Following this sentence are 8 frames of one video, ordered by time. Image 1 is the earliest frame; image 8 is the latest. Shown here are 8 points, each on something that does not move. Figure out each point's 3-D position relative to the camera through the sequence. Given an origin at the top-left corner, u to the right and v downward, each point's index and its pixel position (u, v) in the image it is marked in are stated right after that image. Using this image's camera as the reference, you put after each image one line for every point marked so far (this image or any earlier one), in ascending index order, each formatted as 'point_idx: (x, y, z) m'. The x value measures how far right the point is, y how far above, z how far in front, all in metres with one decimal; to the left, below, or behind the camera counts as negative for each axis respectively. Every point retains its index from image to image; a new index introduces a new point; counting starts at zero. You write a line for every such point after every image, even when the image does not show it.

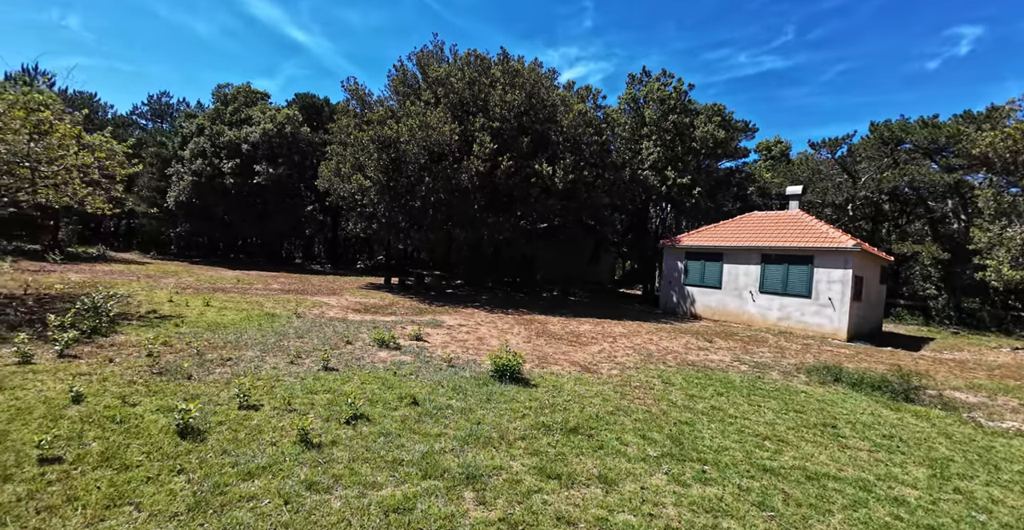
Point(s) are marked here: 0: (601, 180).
0: (+3.2, +3.0, +17.7) m
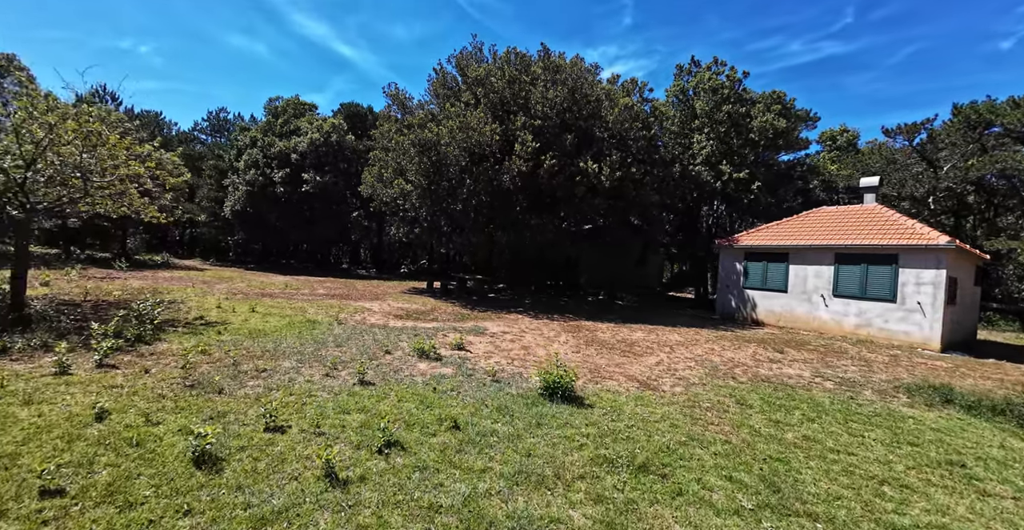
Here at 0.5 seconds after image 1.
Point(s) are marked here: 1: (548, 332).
0: (+4.8, +2.9, +16.6) m
1: (+0.8, -1.5, +10.6) m
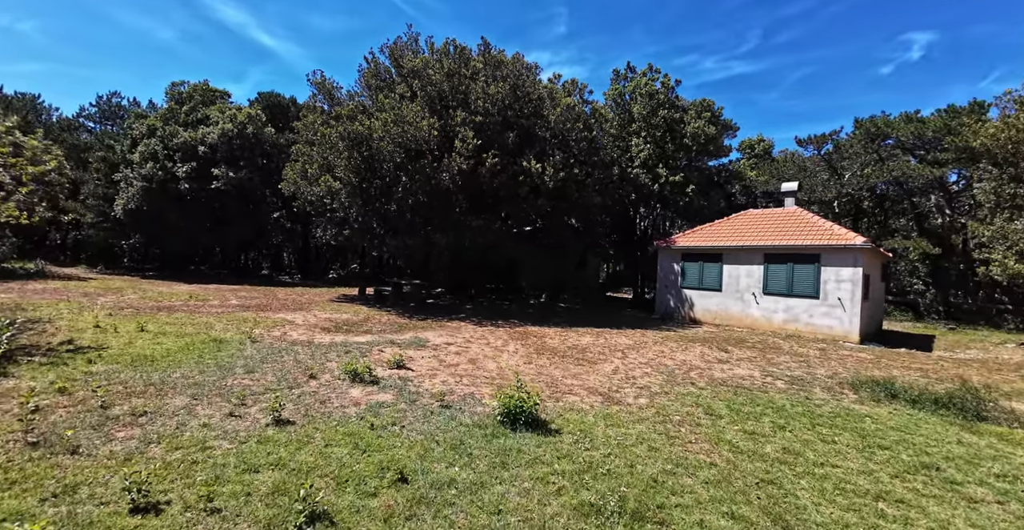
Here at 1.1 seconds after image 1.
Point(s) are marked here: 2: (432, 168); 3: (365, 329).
0: (+2.8, +2.9, +16.3) m
1: (-0.4, -1.6, +9.8) m
2: (-2.2, +2.7, +13.6) m
3: (-3.2, -1.4, +10.6) m
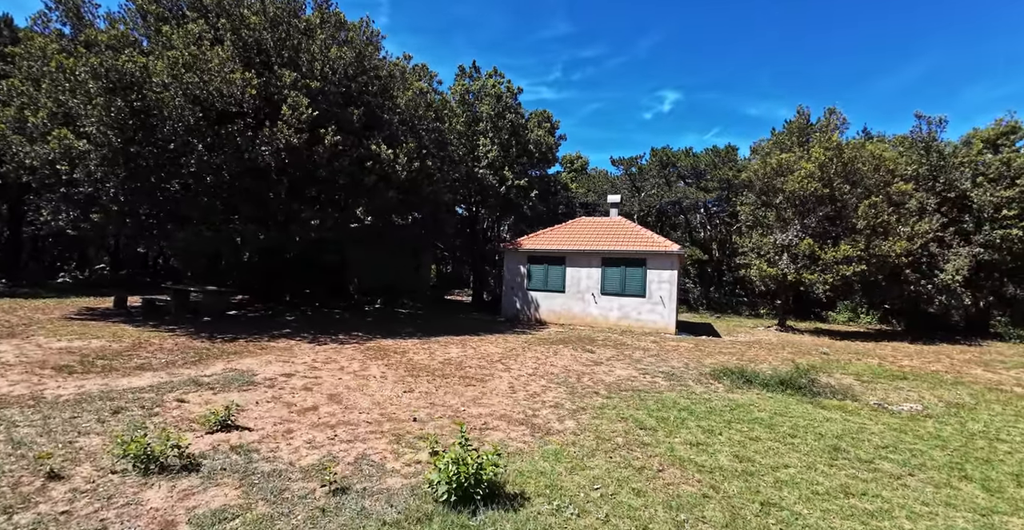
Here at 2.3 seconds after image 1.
0: (-2.2, +2.9, +14.8) m
1: (-2.5, -1.6, +7.5) m
2: (-5.7, +2.7, +10.4) m
3: (-5.5, -1.4, +7.1) m
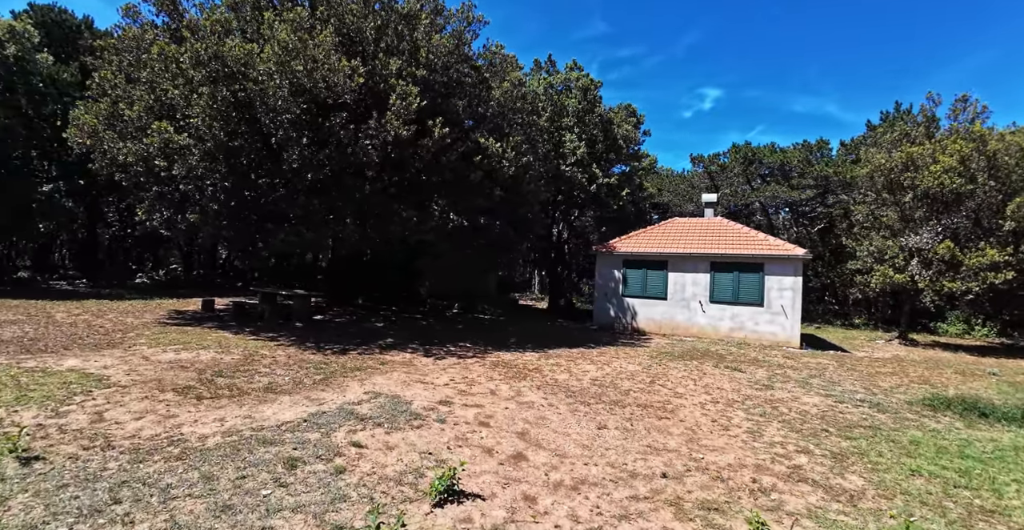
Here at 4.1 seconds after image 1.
0: (+0.8, +2.8, +13.5) m
1: (-0.1, -1.6, +6.2) m
2: (-3.1, +2.6, +9.4) m
3: (-3.1, -1.5, +6.1) m
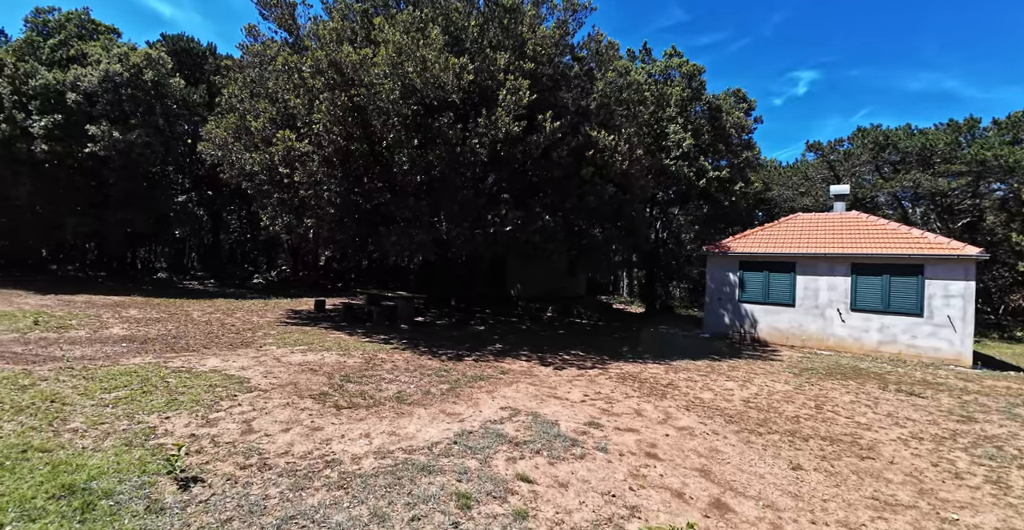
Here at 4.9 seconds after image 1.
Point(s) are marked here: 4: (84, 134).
0: (+3.6, +2.7, +12.5) m
1: (+1.5, -1.6, +5.5) m
2: (-0.9, +2.6, +9.1) m
3: (-1.4, -1.5, +5.8) m
4: (-15.1, +4.5, +17.1) m
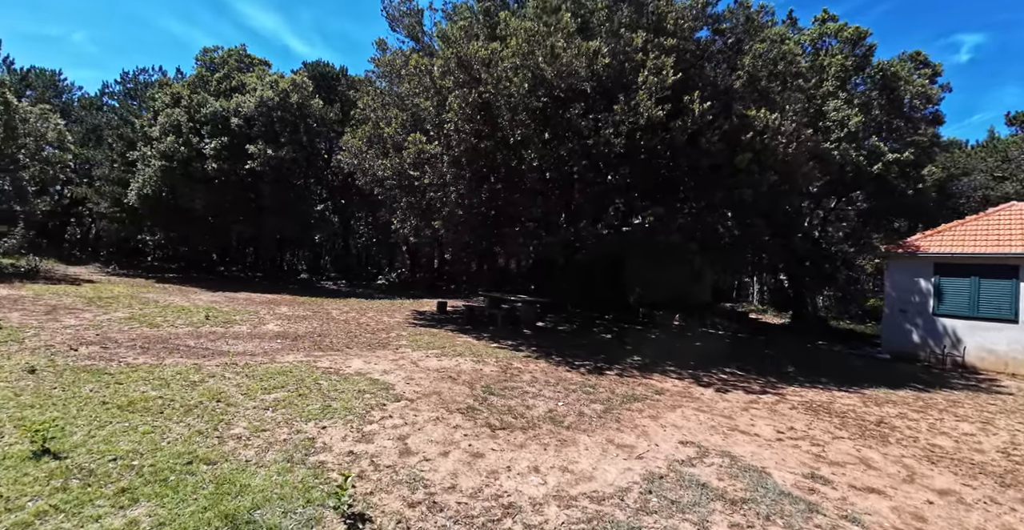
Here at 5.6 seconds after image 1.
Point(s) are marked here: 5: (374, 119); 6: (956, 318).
0: (+6.7, +2.6, +10.7) m
1: (+3.2, -1.7, +4.2) m
2: (+1.6, +2.5, +8.3) m
3: (+0.3, -1.5, +5.1) m
4: (-10.5, +4.4, +19.2) m
5: (-3.9, +4.2, +13.9) m
6: (+10.6, -1.3, +11.8) m
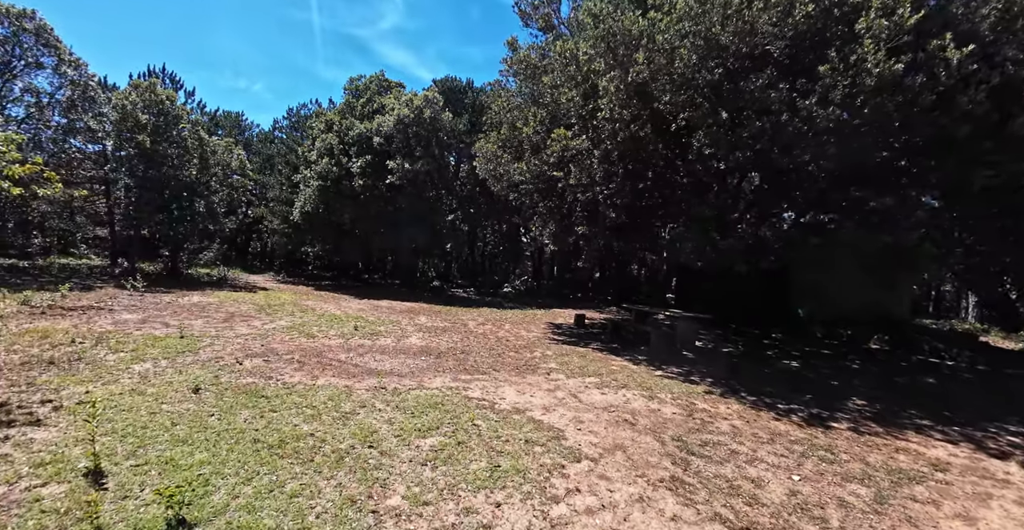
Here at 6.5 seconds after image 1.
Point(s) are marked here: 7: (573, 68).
0: (+9.6, +2.4, +7.5) m
1: (+4.6, -1.8, +2.0) m
2: (+4.0, +2.3, +6.4) m
3: (+2.0, -1.7, +3.6) m
4: (-5.1, +4.0, +19.9) m
5: (0.0, +3.9, +13.2) m
6: (+13.6, -1.5, +7.5) m
7: (+1.3, +3.8, +9.3) m
